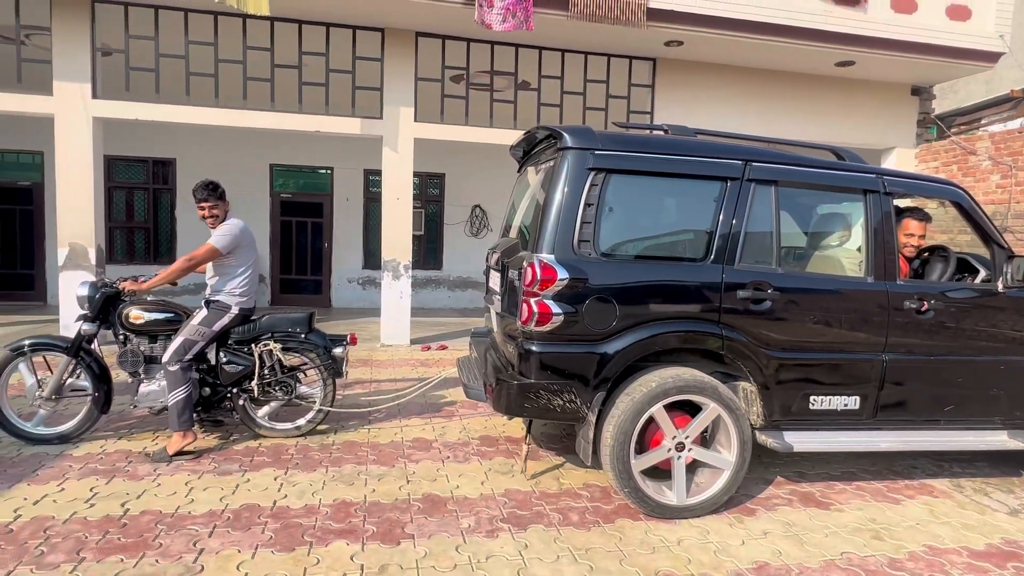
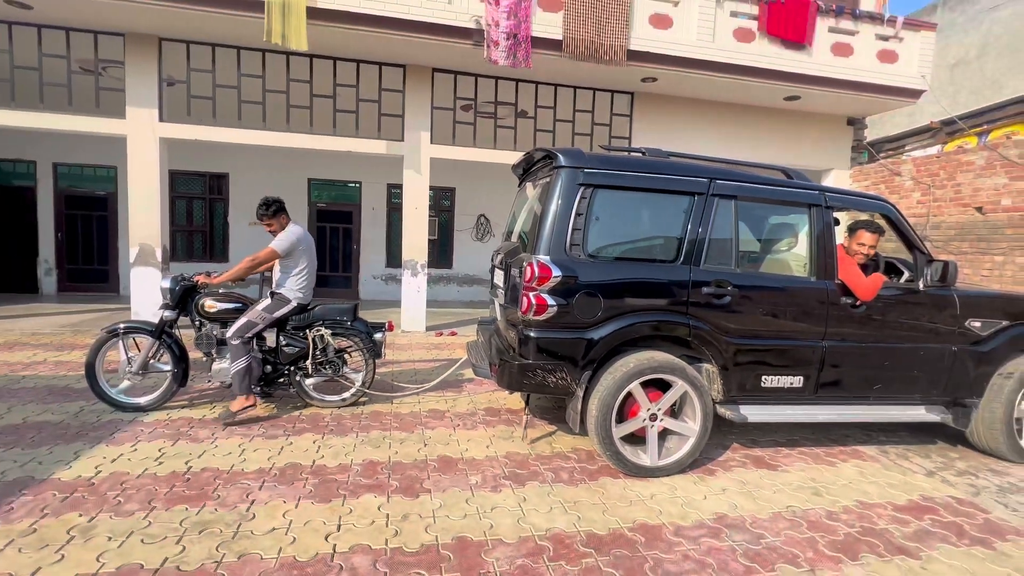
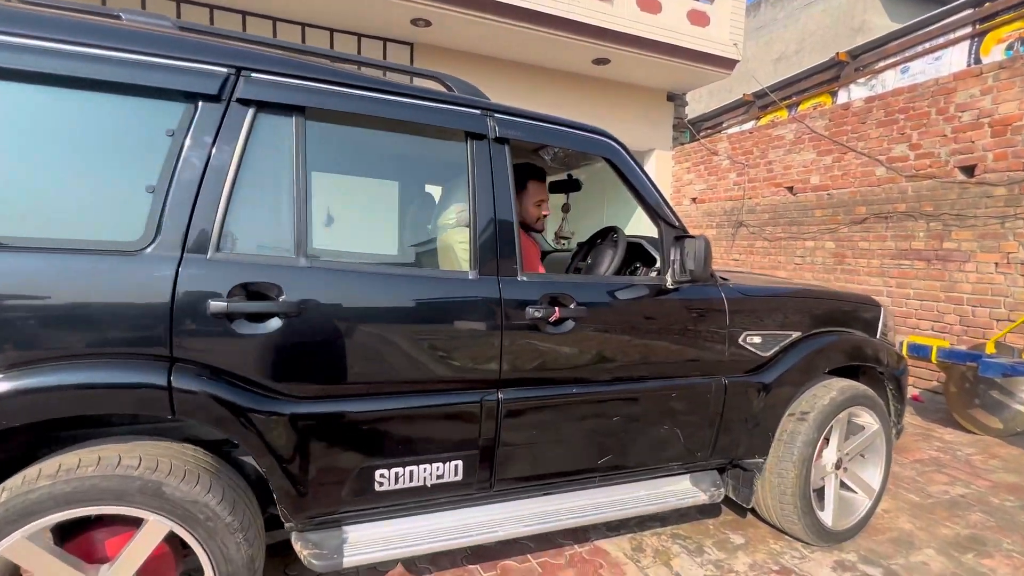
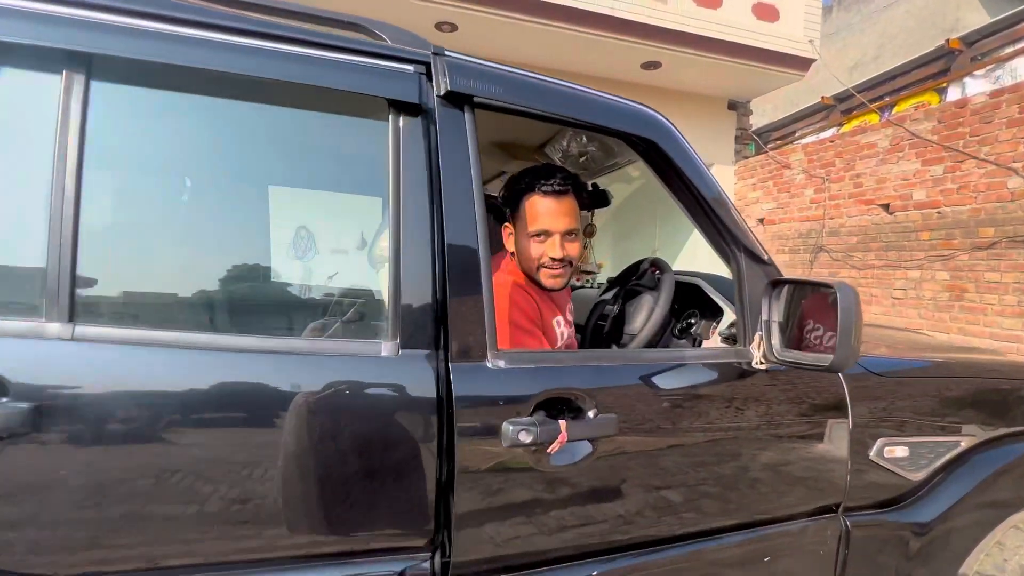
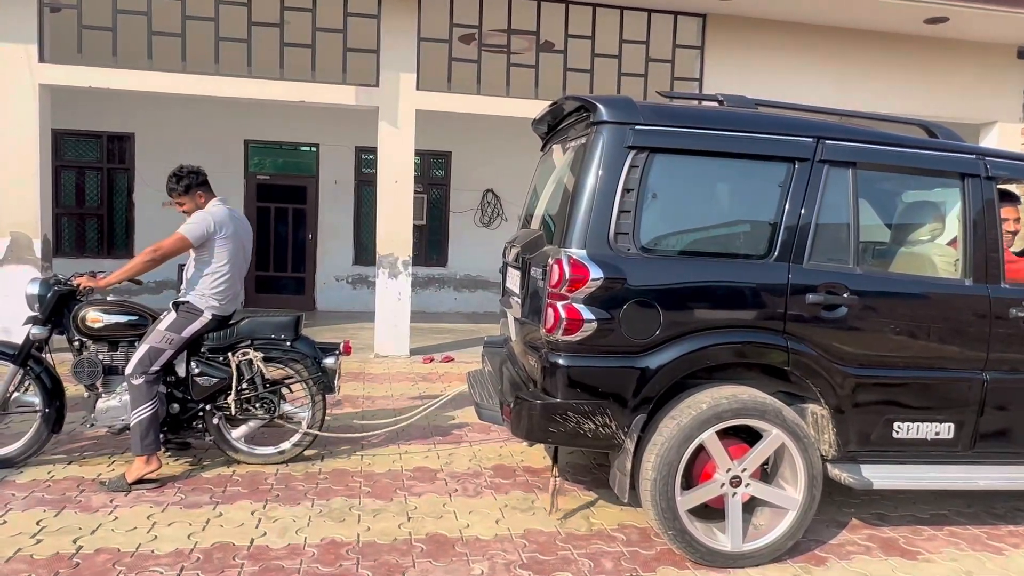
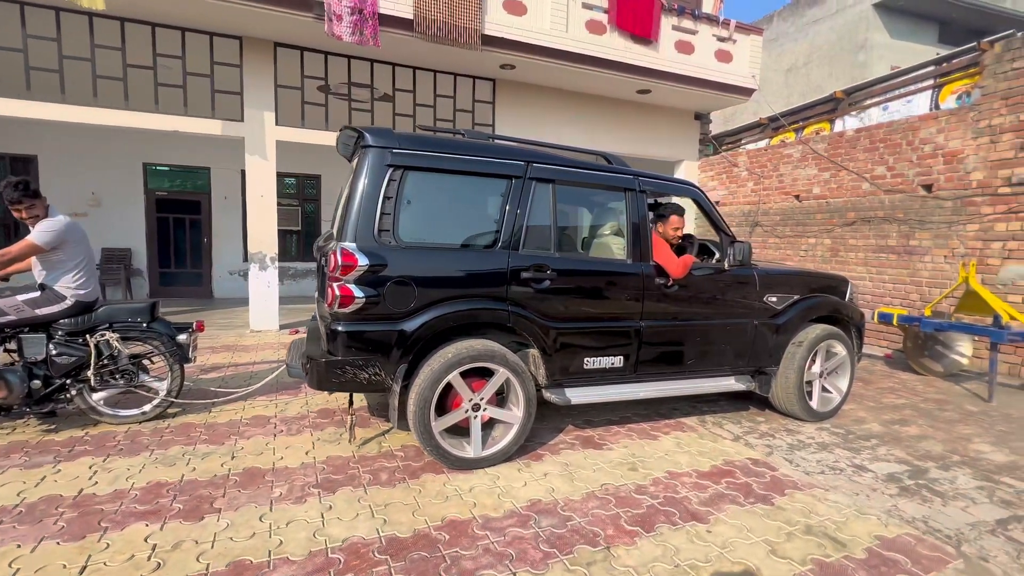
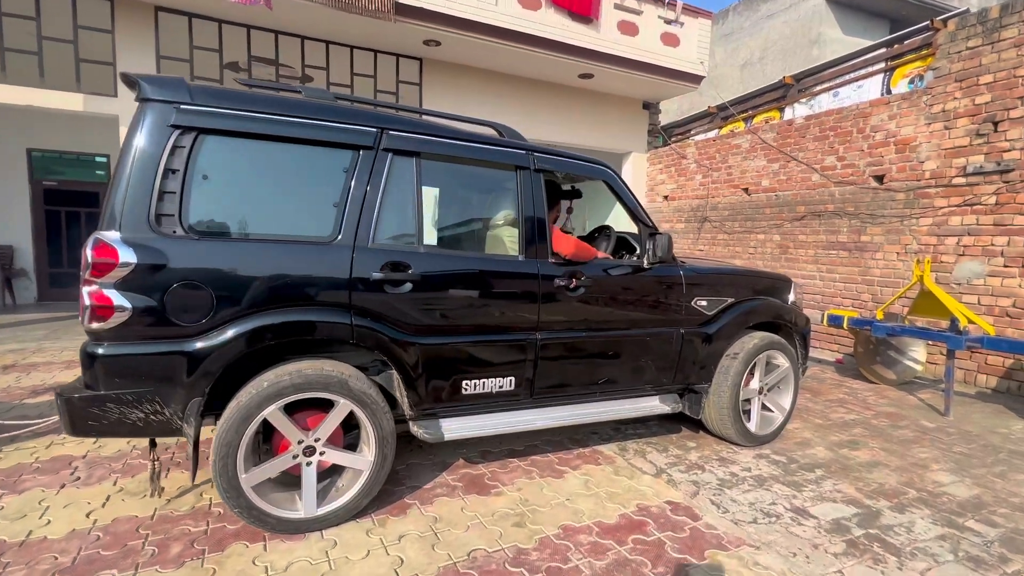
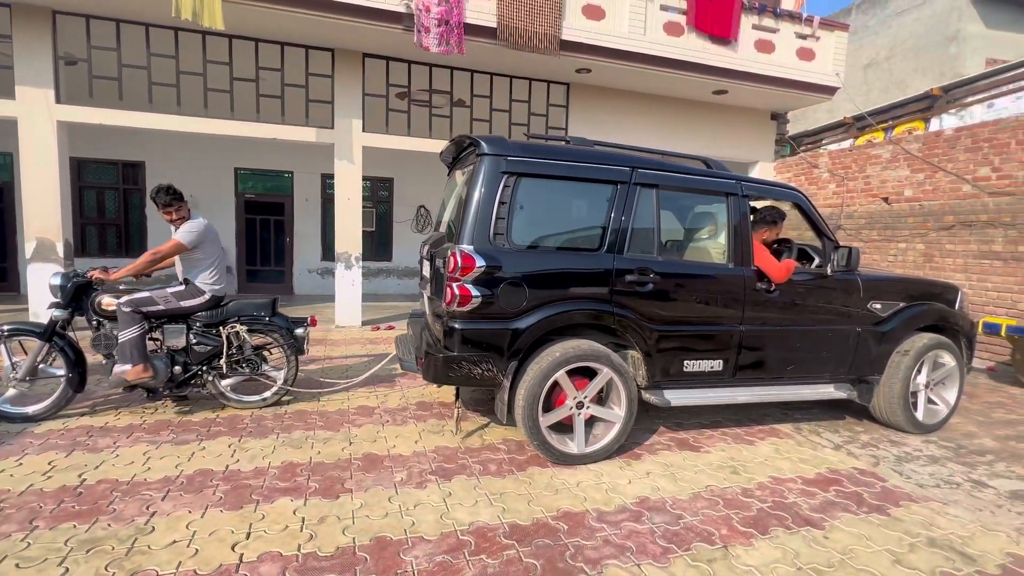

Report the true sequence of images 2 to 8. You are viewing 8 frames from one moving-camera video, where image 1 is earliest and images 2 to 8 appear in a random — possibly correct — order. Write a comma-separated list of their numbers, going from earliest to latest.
5, 2, 8, 6, 7, 3, 4
